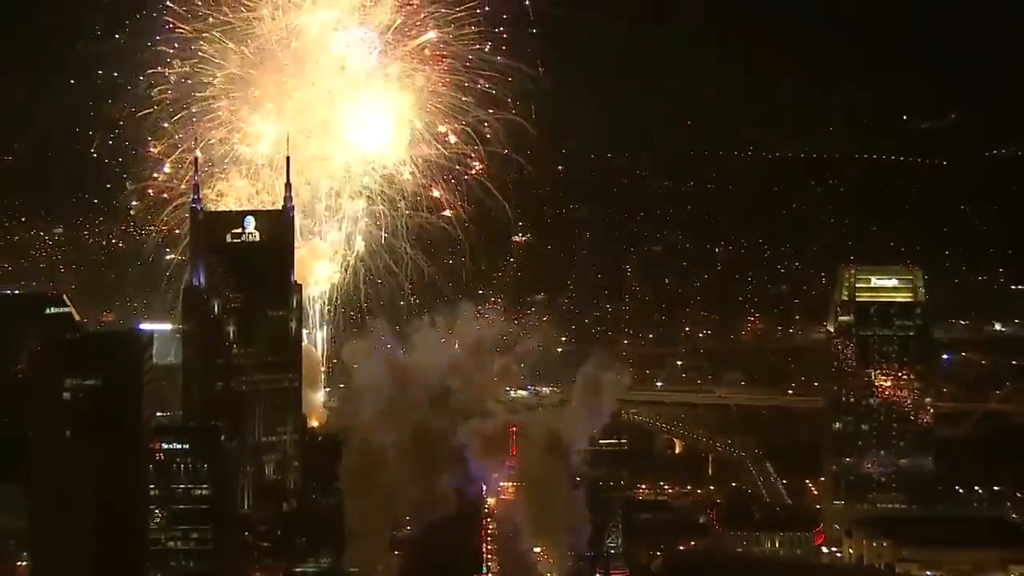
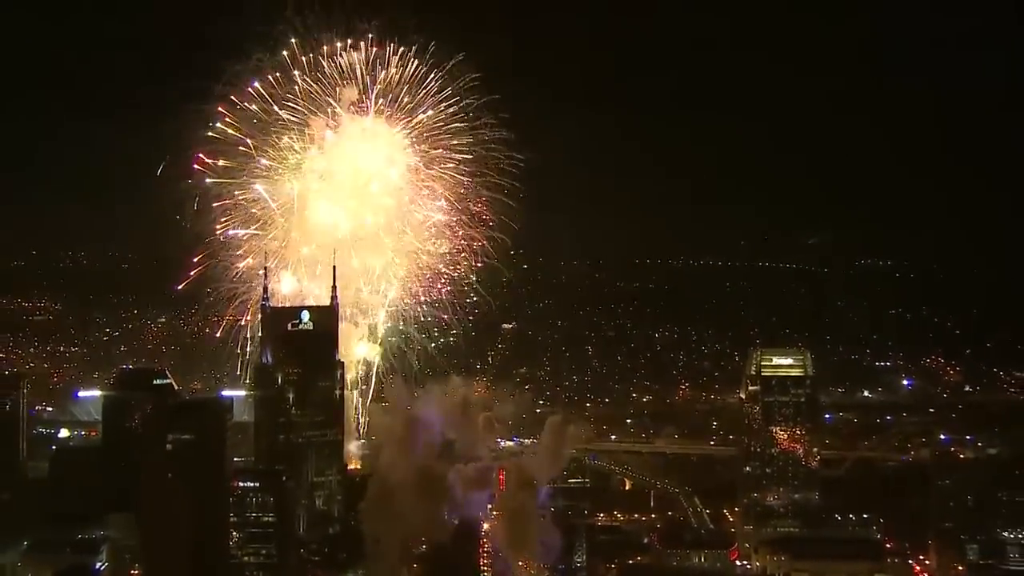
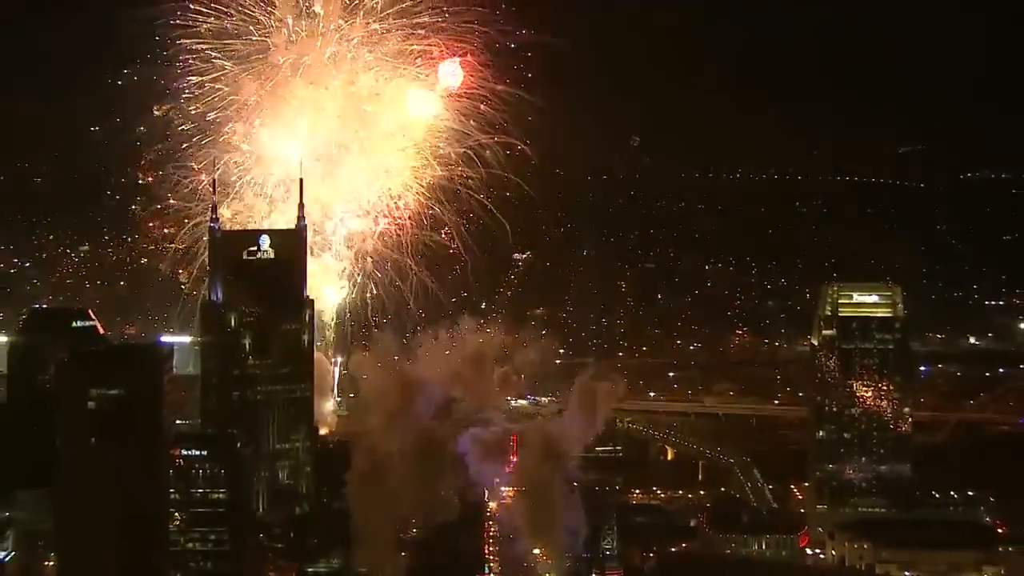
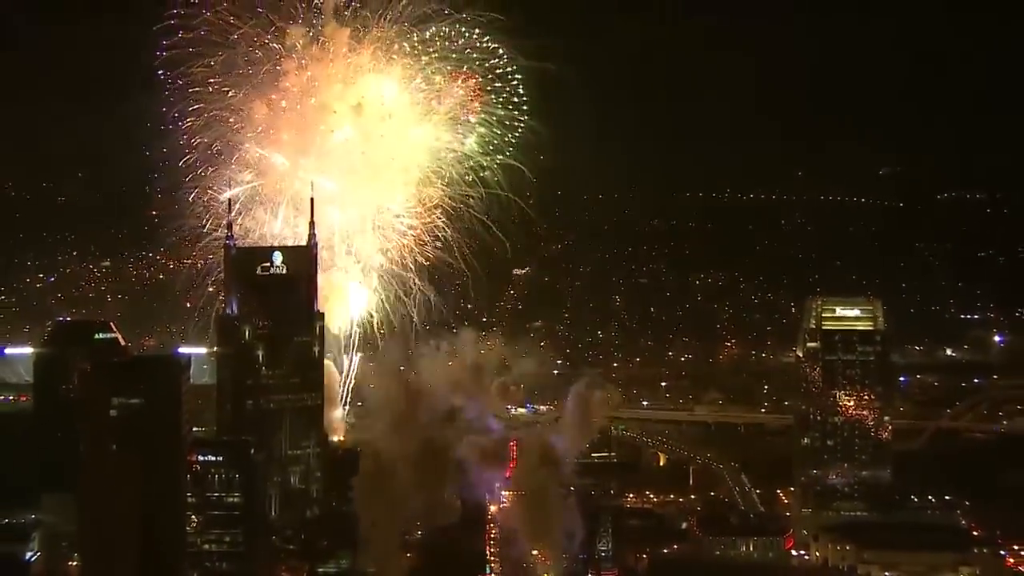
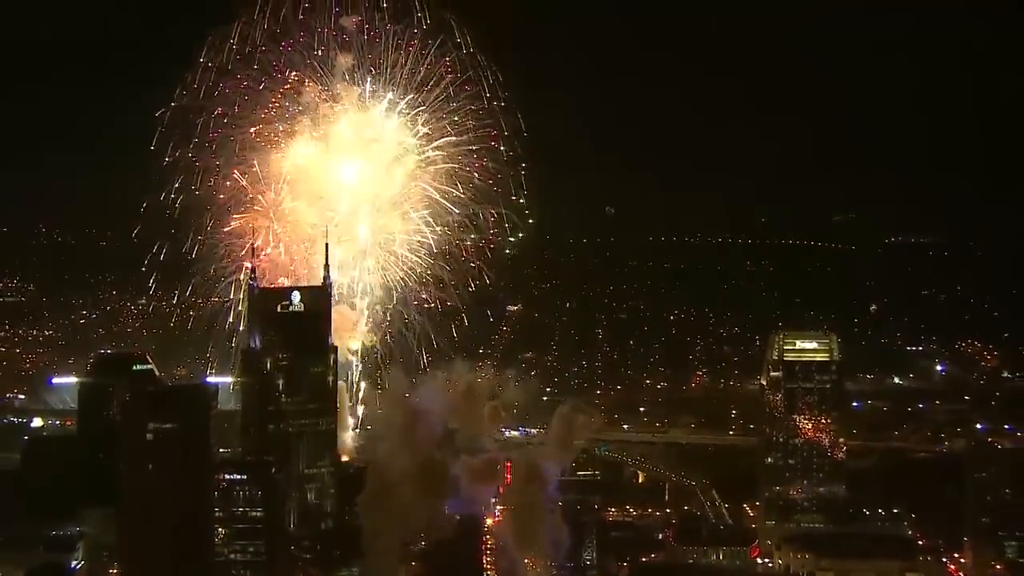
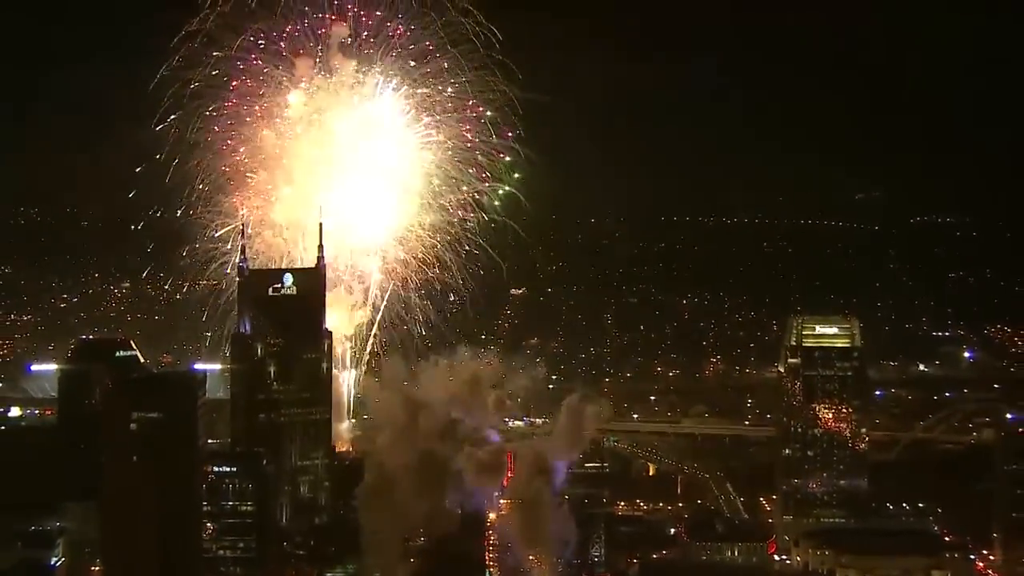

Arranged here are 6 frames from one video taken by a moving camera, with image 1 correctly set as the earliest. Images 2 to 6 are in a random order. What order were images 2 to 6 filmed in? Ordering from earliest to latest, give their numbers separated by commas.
3, 4, 6, 5, 2
